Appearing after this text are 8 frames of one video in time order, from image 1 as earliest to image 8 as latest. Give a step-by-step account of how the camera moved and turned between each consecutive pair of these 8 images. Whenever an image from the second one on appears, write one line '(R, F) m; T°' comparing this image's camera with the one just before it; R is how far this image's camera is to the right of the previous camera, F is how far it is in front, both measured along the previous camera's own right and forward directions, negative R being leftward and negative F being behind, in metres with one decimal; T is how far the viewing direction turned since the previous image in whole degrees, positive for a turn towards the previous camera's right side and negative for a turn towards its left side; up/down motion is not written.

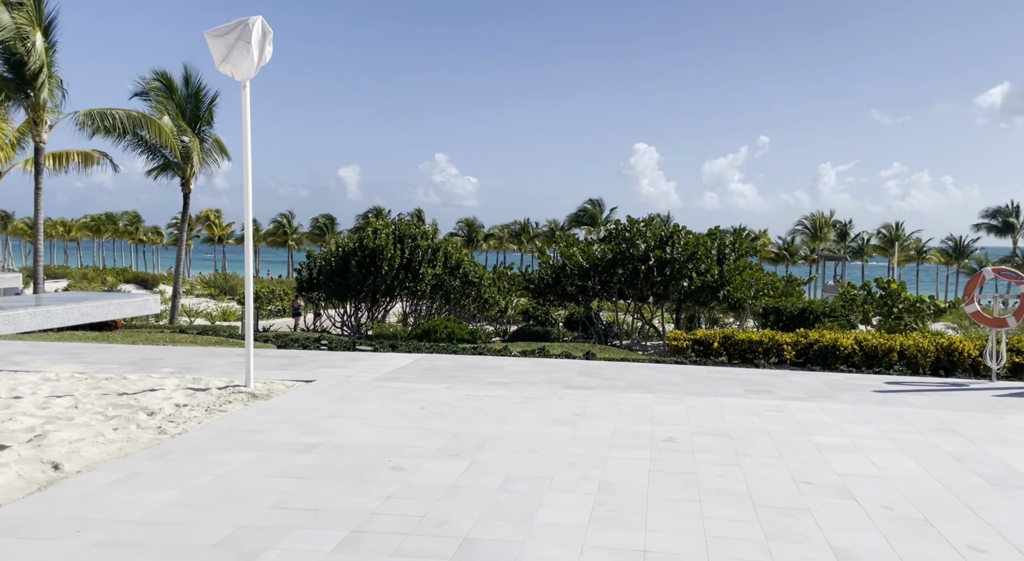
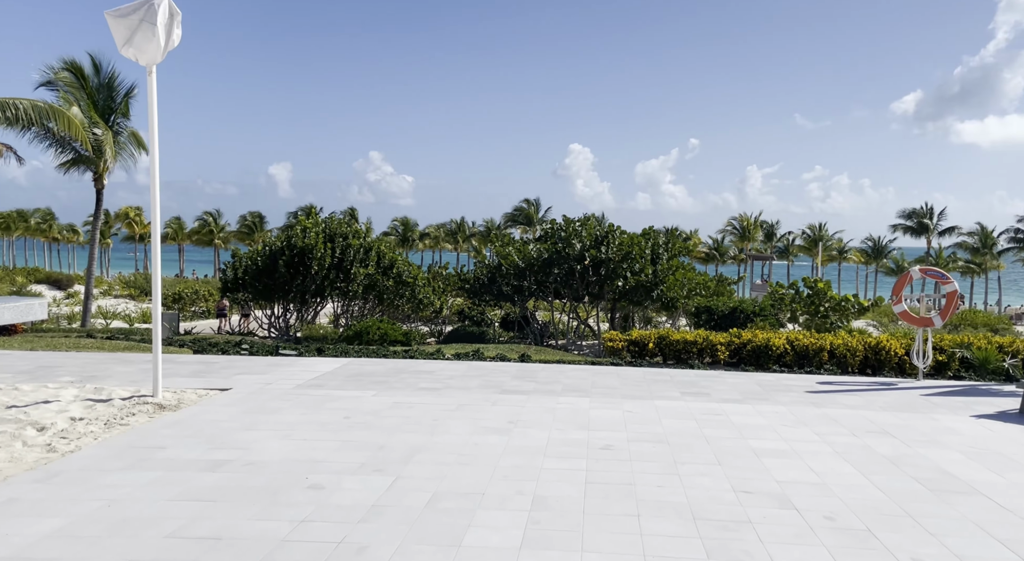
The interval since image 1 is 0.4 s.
(+0.1, +0.3) m; +4°
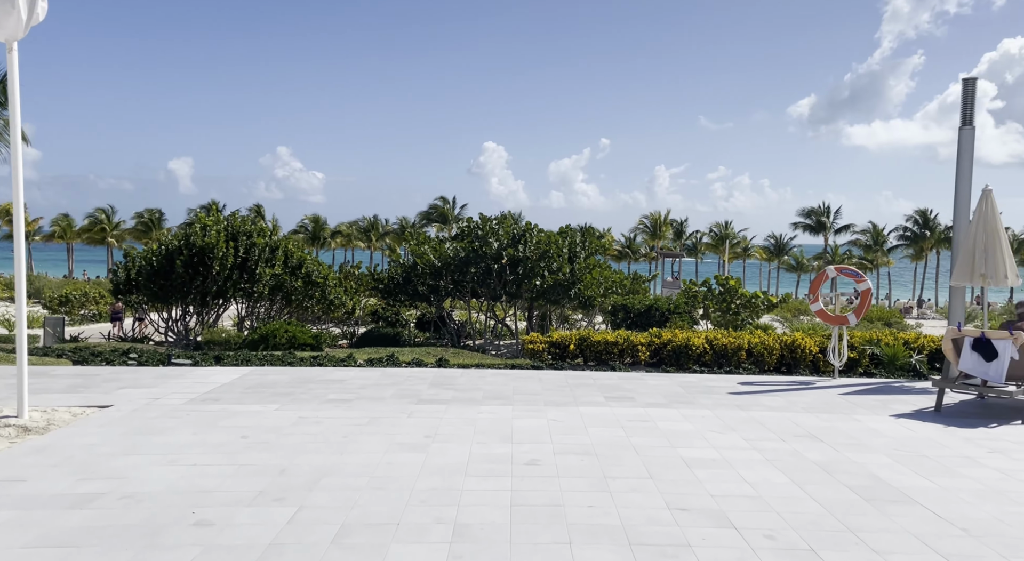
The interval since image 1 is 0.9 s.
(0.0, +0.5) m; +6°
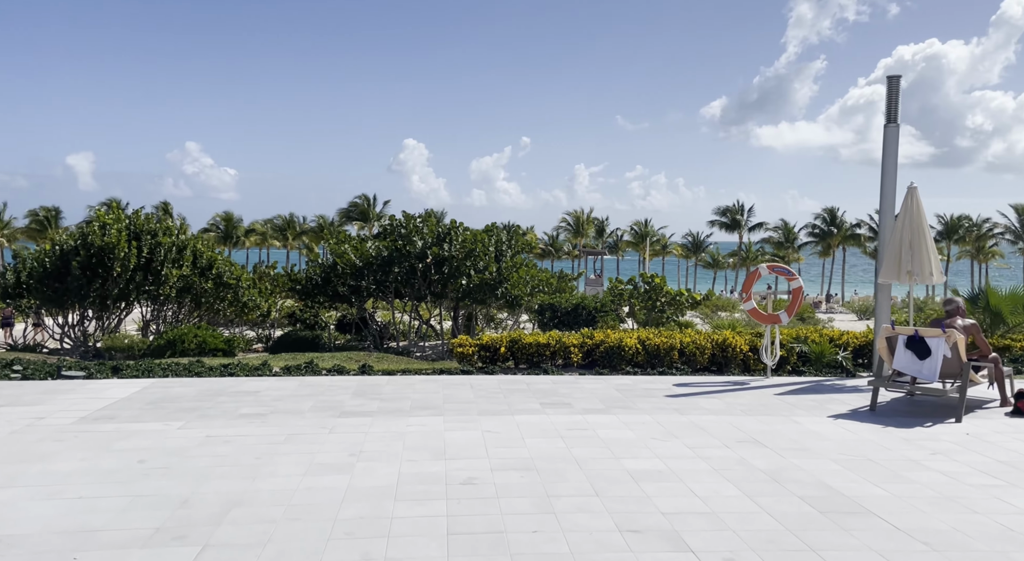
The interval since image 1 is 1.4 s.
(-0.1, +0.5) m; +5°
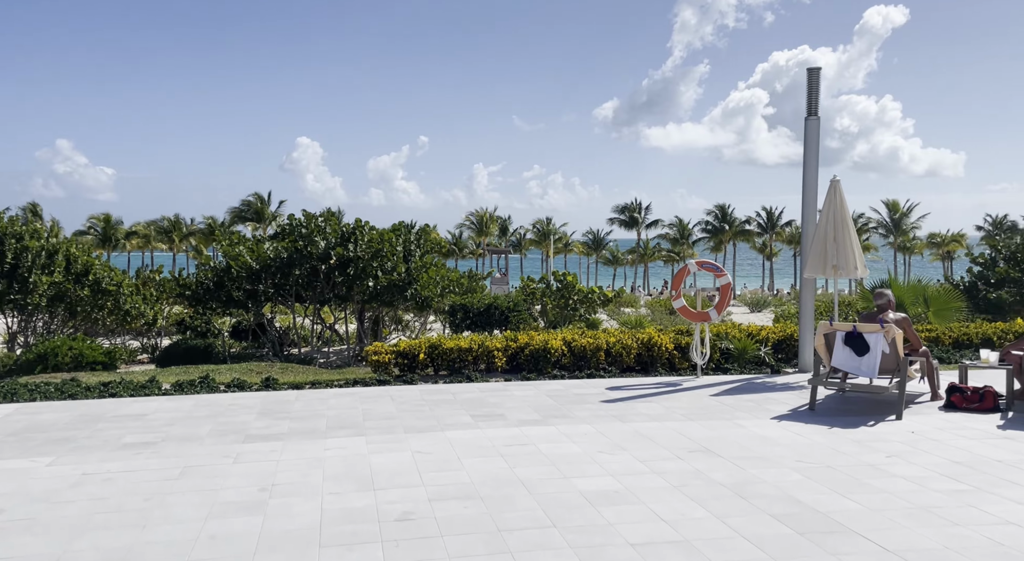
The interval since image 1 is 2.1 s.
(-0.3, +0.8) m; +7°
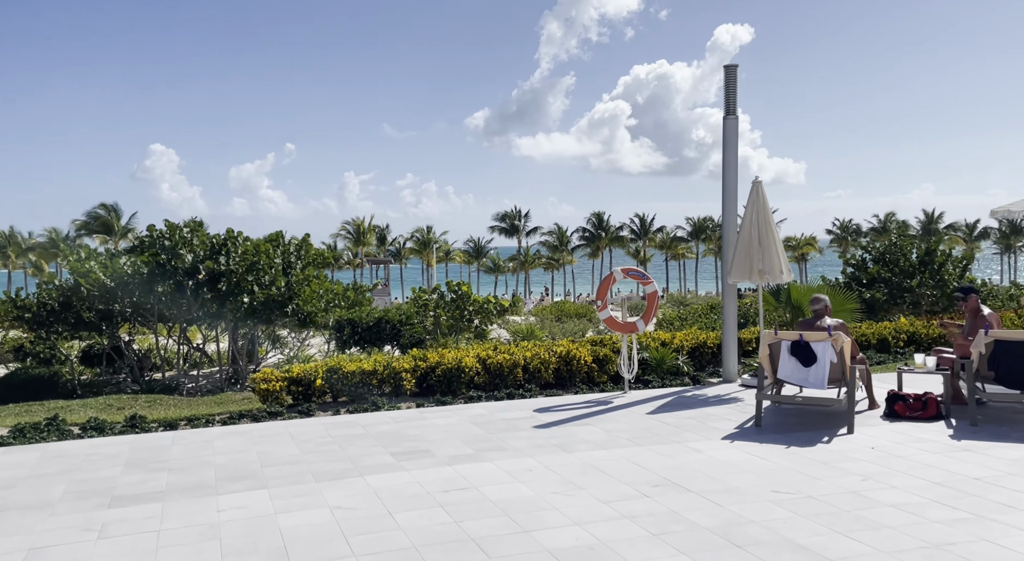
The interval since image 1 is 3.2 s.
(-0.4, +1.1) m; +9°
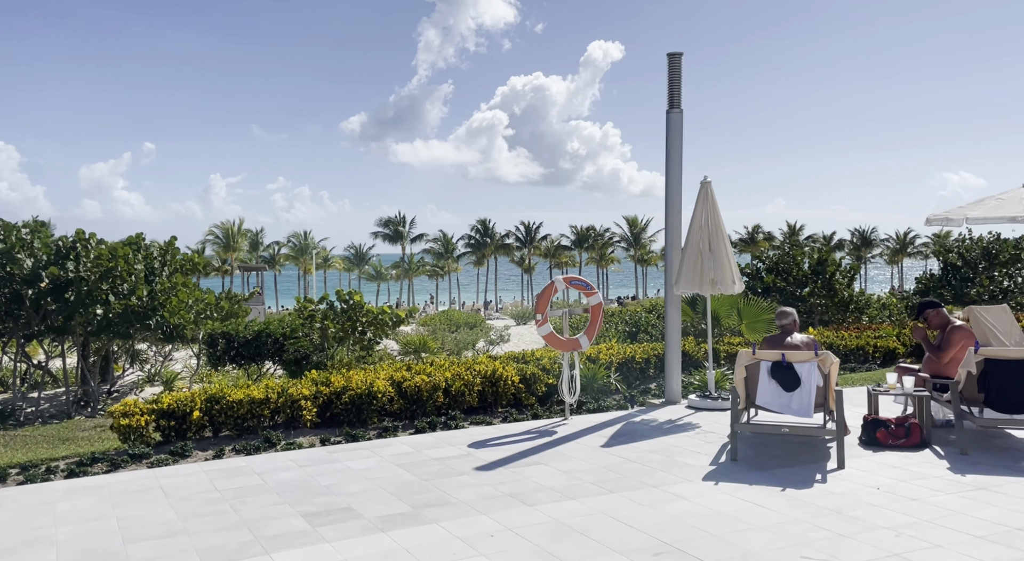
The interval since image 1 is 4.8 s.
(-0.5, +1.5) m; +8°
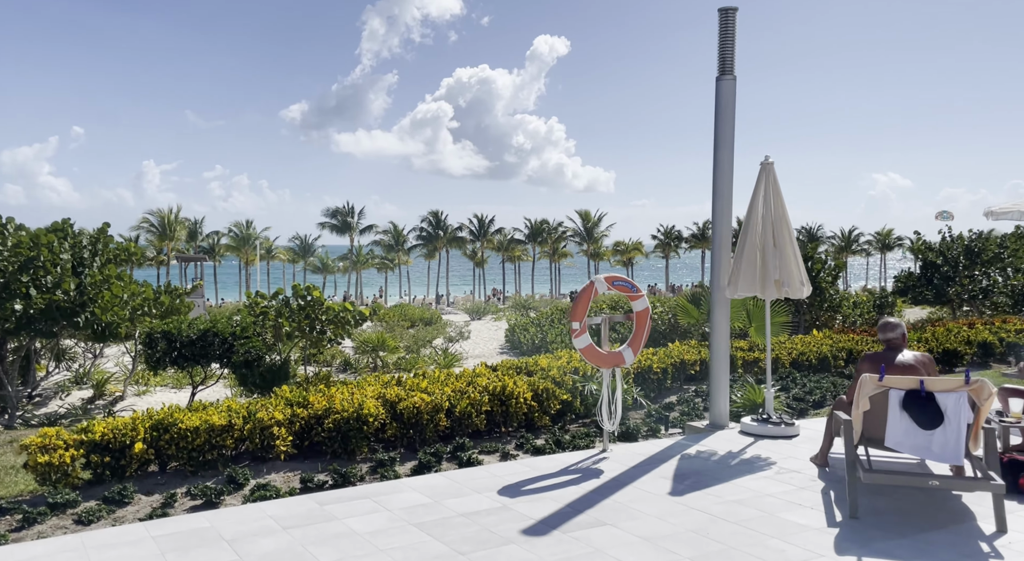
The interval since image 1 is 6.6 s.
(-0.7, +1.8) m; +4°
